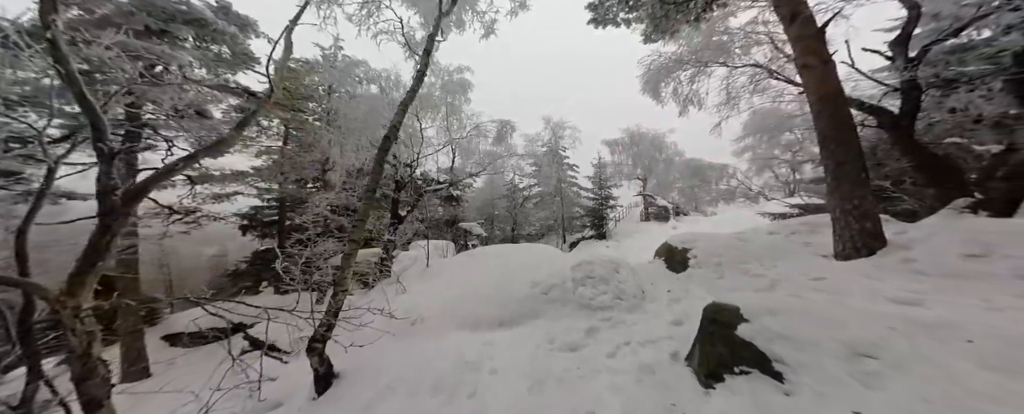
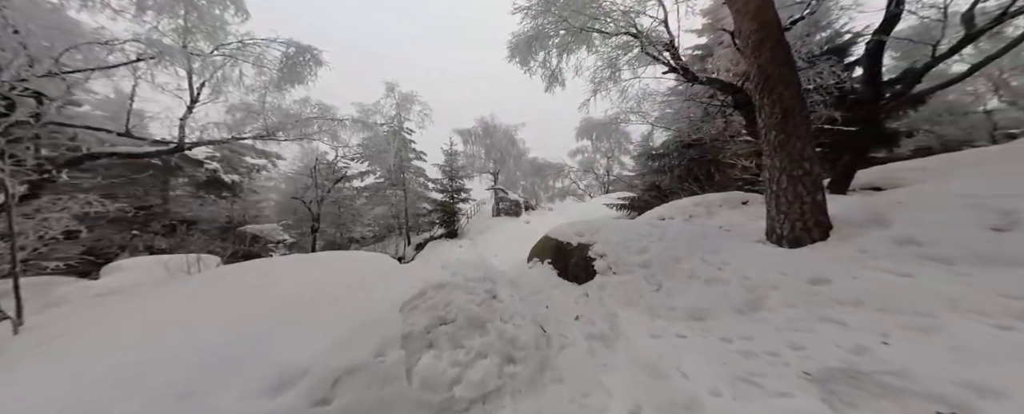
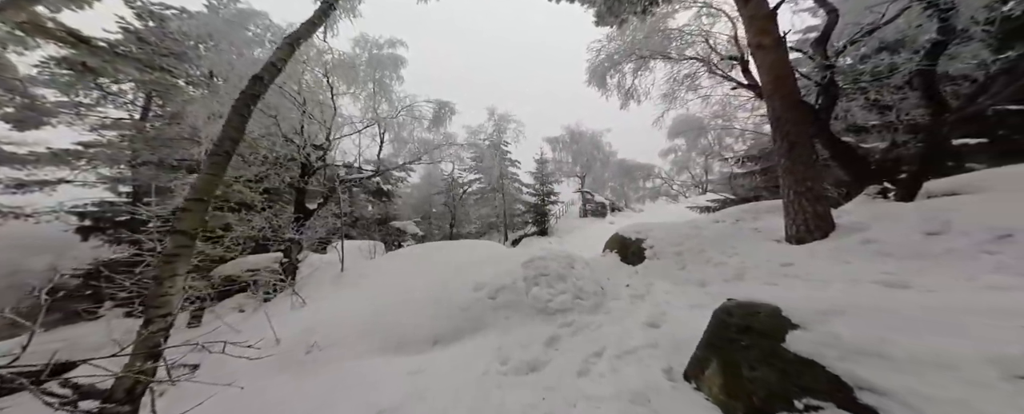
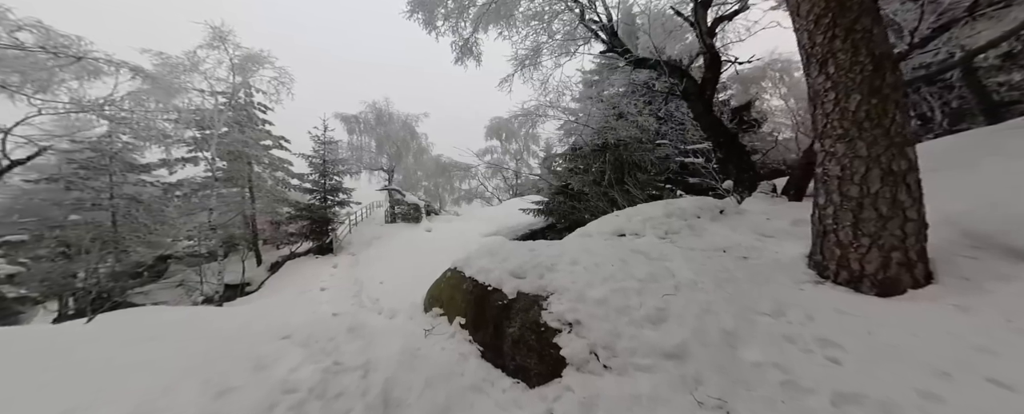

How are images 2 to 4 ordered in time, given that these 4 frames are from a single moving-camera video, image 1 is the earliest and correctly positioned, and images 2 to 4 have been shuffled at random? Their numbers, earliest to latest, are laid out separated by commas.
3, 2, 4
